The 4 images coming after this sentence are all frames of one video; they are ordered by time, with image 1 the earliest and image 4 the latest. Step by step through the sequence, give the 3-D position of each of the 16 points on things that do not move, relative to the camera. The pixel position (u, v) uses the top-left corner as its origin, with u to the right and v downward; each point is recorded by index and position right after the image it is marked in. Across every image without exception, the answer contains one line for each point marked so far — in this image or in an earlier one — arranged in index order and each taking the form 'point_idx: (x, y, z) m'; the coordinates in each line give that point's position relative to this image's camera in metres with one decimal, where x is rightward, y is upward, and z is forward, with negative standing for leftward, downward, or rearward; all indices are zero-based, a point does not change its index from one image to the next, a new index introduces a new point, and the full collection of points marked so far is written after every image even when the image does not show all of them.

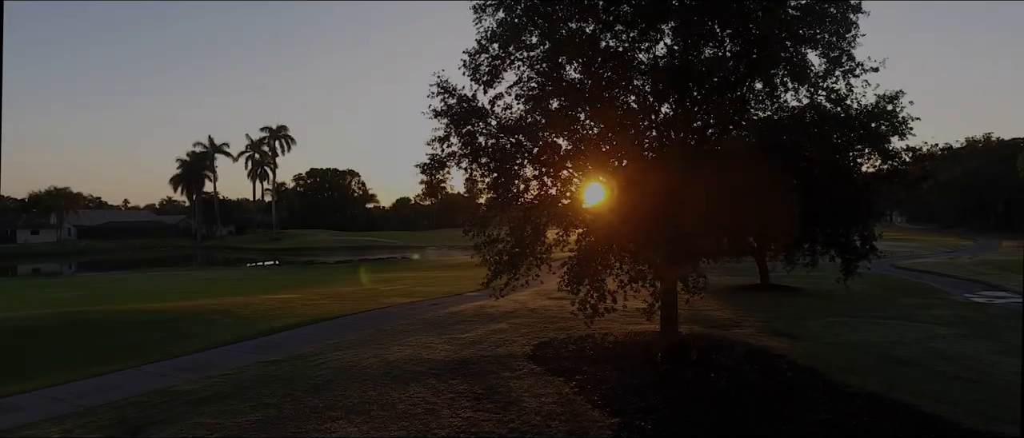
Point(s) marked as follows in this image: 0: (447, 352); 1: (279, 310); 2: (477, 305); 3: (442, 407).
0: (-0.9, -1.7, +9.2) m
1: (-4.2, -1.6, +12.5) m
2: (-0.6, -1.6, +12.8) m
3: (-0.7, -1.8, +6.8) m
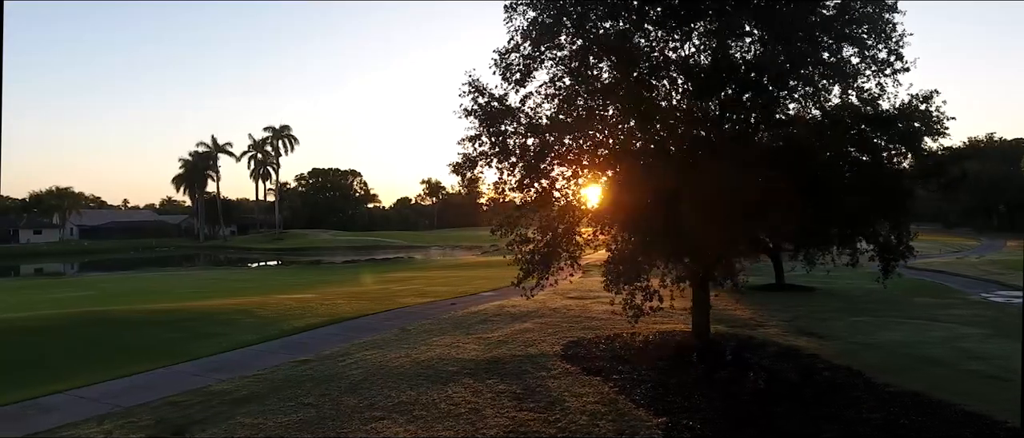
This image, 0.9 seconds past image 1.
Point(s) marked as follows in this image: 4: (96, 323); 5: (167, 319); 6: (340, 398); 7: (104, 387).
0: (-0.5, -1.7, +9.2) m
1: (-3.8, -1.6, +12.5) m
2: (-0.3, -1.6, +12.8) m
3: (-0.3, -1.8, +6.8) m
4: (-6.5, -1.6, +11.0) m
5: (-5.6, -1.6, +11.4) m
6: (-1.8, -1.9, +7.4) m
7: (-4.5, -1.9, +7.8) m
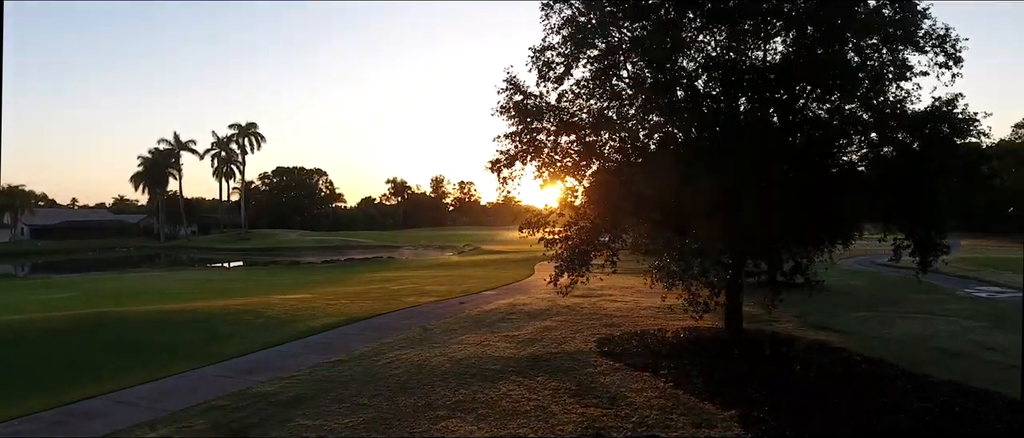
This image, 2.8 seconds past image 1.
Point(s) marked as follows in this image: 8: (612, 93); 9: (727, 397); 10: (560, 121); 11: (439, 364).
0: (0.0, -1.7, +9.2) m
1: (-3.6, -1.6, +12.2) m
2: (-0.1, -1.5, +12.8) m
3: (+0.4, -1.8, +6.8) m
4: (-6.2, -1.6, +10.5) m
5: (-5.3, -1.6, +11.0) m
6: (-1.2, -1.9, +7.3) m
7: (-4.0, -1.8, +7.5) m
8: (+1.4, +1.7, +9.6) m
9: (+2.1, -1.7, +6.8) m
10: (+0.7, +1.4, +9.8) m
11: (-0.9, -1.8, +8.5) m
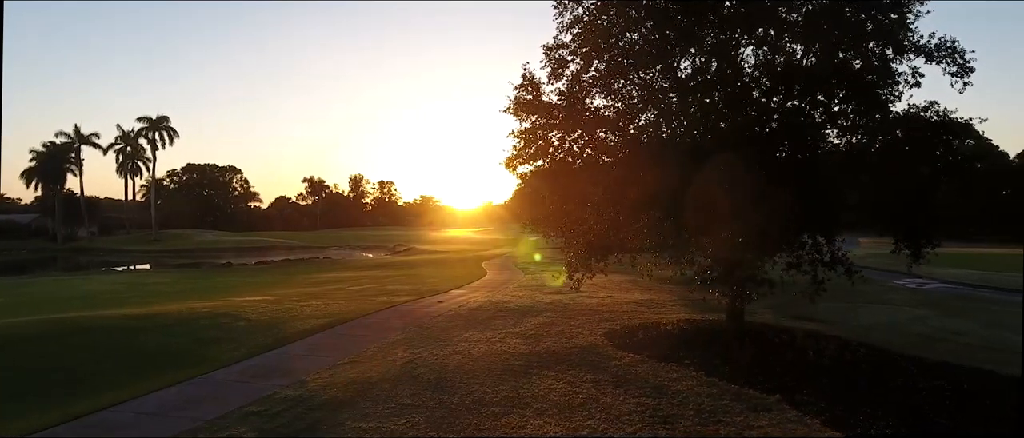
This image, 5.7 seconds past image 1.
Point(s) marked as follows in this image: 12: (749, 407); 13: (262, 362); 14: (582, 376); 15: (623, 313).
0: (+0.1, -1.7, +9.2) m
1: (-3.8, -1.6, +11.7) m
2: (-0.5, -1.5, +12.8) m
3: (+0.9, -1.7, +6.9) m
4: (-6.2, -1.5, +9.6) m
5: (-5.4, -1.5, +10.2) m
6: (-0.8, -1.8, +7.1) m
7: (-3.5, -1.8, +6.9) m
8: (+1.4, +1.8, +9.8) m
9: (+2.6, -1.7, +7.2) m
10: (+0.7, +1.4, +9.9) m
11: (-0.6, -1.7, +8.4) m
12: (+2.2, -1.7, +6.4) m
13: (-3.0, -1.7, +8.4) m
14: (+0.8, -1.7, +7.6) m
15: (+1.7, -1.5, +11.2) m
